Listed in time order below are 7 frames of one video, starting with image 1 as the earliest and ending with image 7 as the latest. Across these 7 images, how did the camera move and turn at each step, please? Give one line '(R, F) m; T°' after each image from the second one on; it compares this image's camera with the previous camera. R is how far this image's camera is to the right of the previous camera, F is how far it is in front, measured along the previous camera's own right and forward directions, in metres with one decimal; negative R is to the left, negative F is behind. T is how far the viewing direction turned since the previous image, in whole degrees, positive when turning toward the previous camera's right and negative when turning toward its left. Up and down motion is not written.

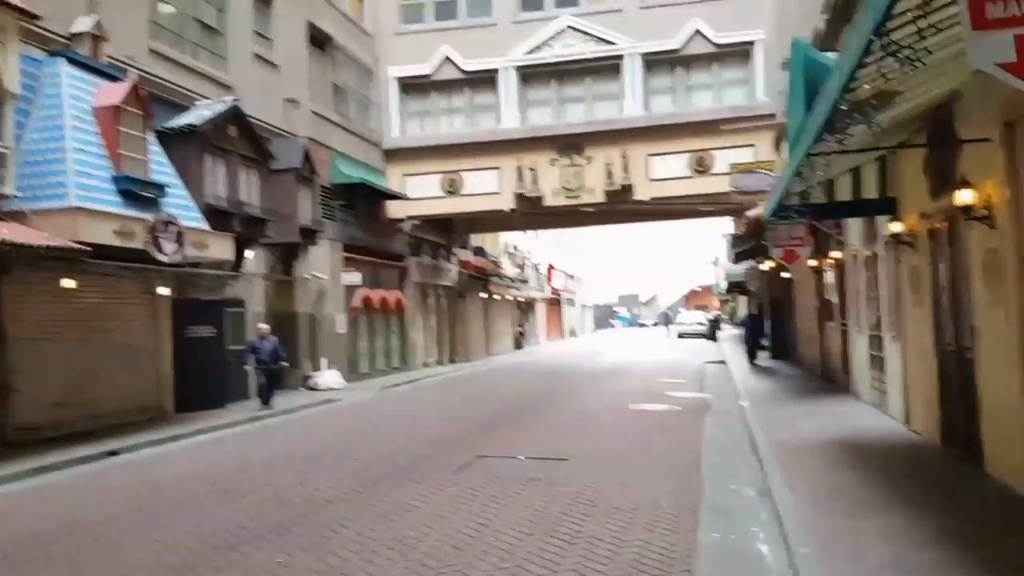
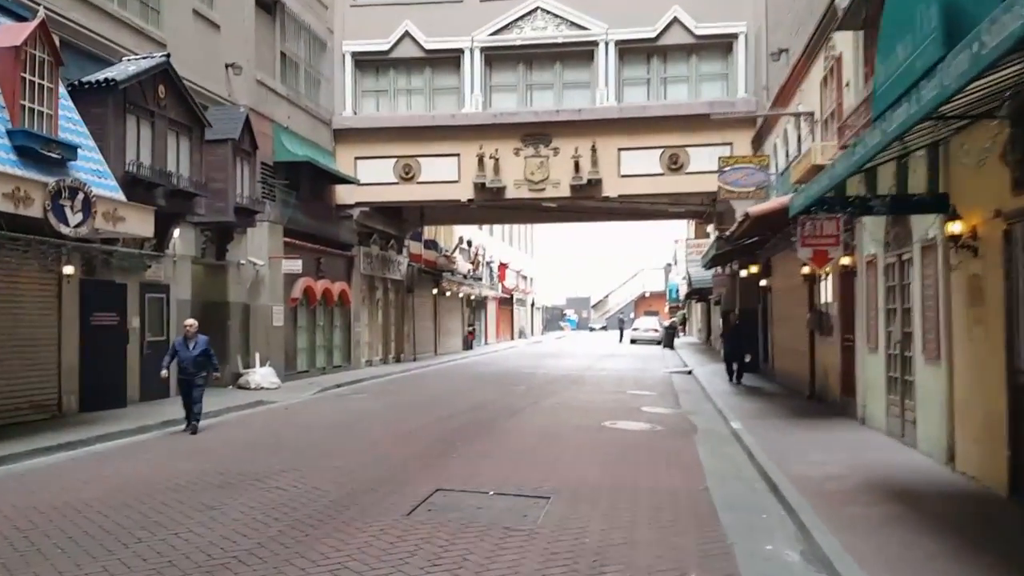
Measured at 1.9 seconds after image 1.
(-0.3, +2.0) m; +4°
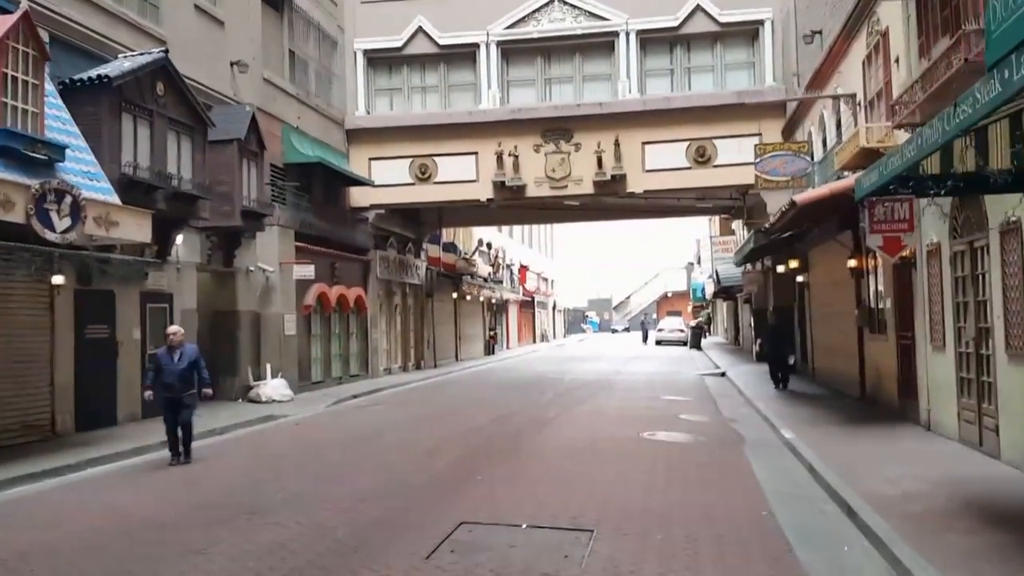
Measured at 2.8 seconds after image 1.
(-0.1, +1.1) m; -1°
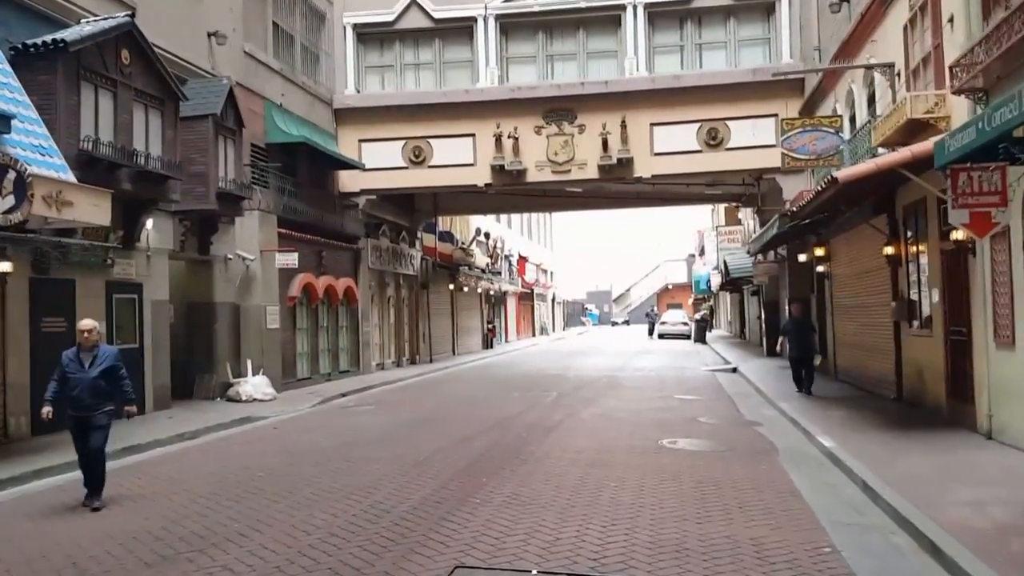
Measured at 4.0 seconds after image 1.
(-0.1, +1.4) m; 0°
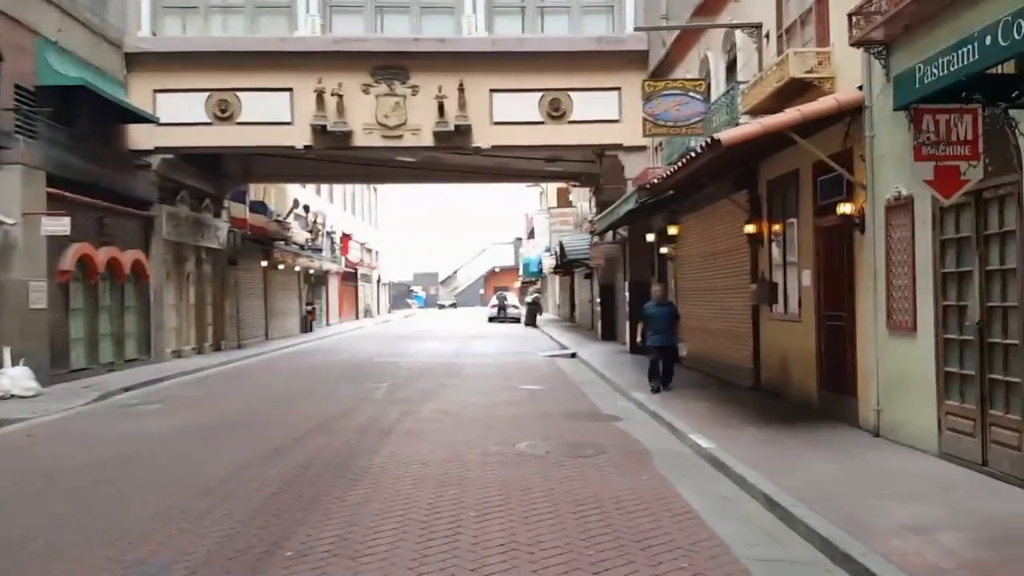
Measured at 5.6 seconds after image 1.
(0.0, +2.0) m; +11°
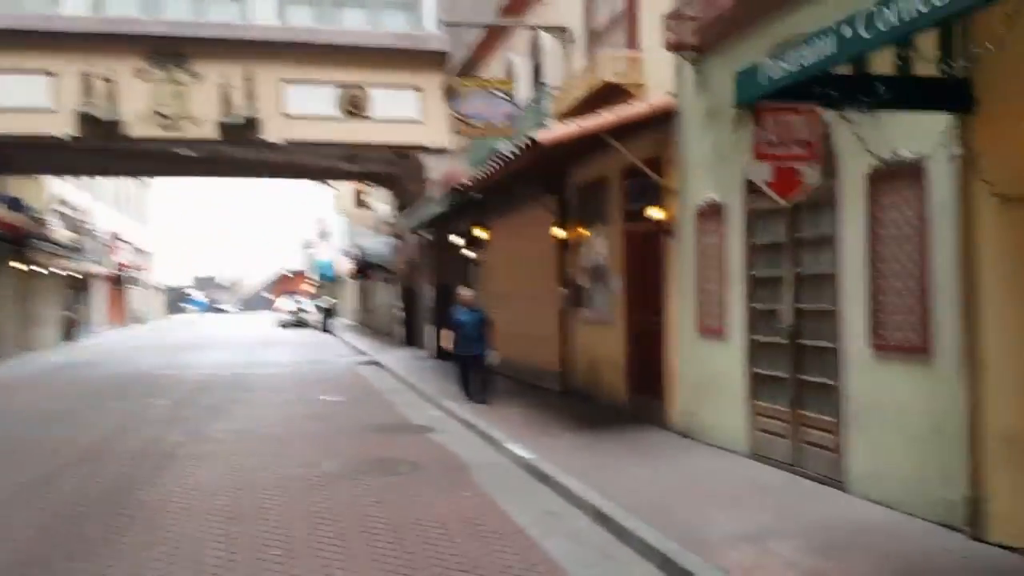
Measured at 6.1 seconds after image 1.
(-0.1, +0.6) m; +13°
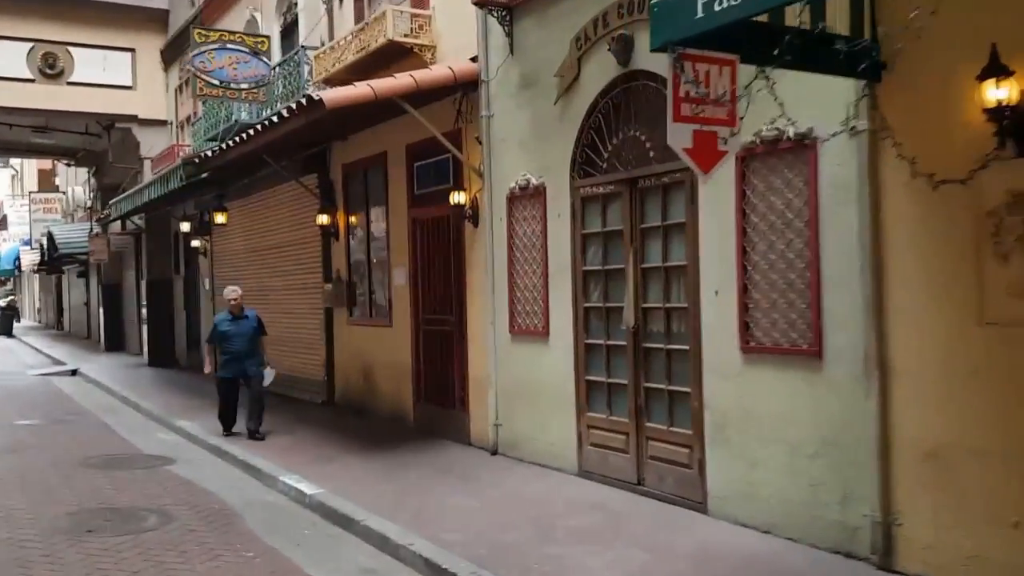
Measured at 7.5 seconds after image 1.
(-0.5, +1.5) m; +18°
